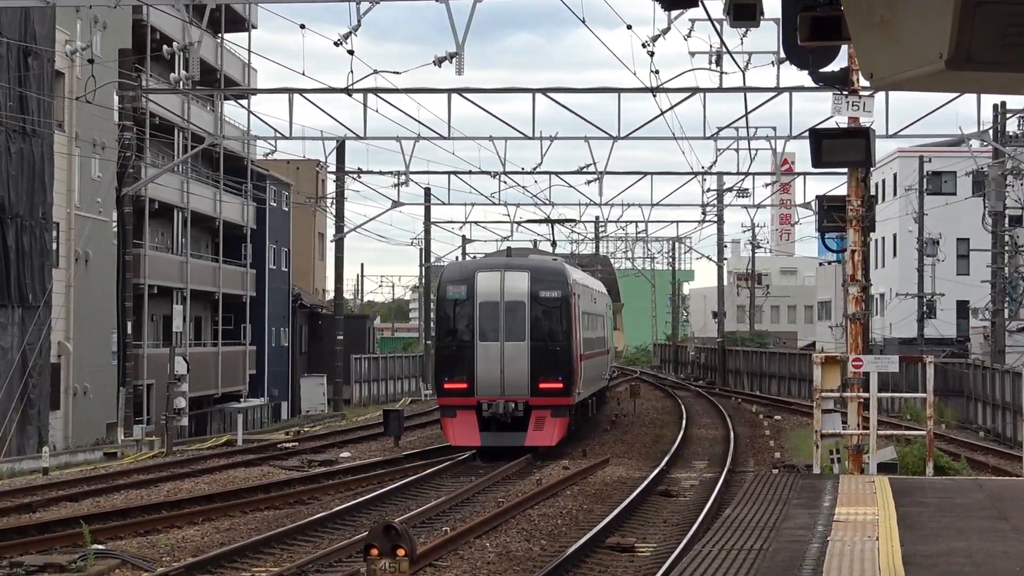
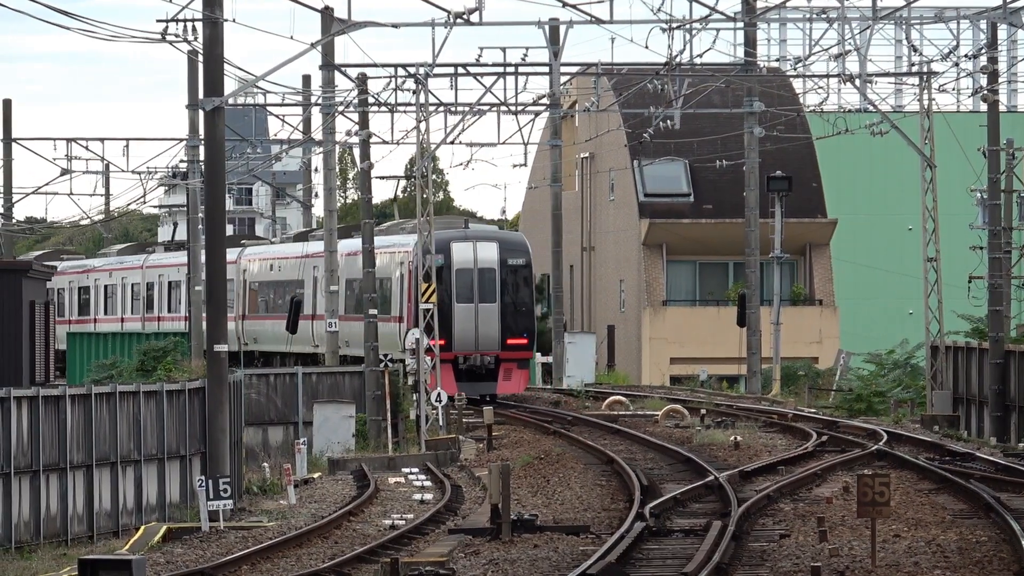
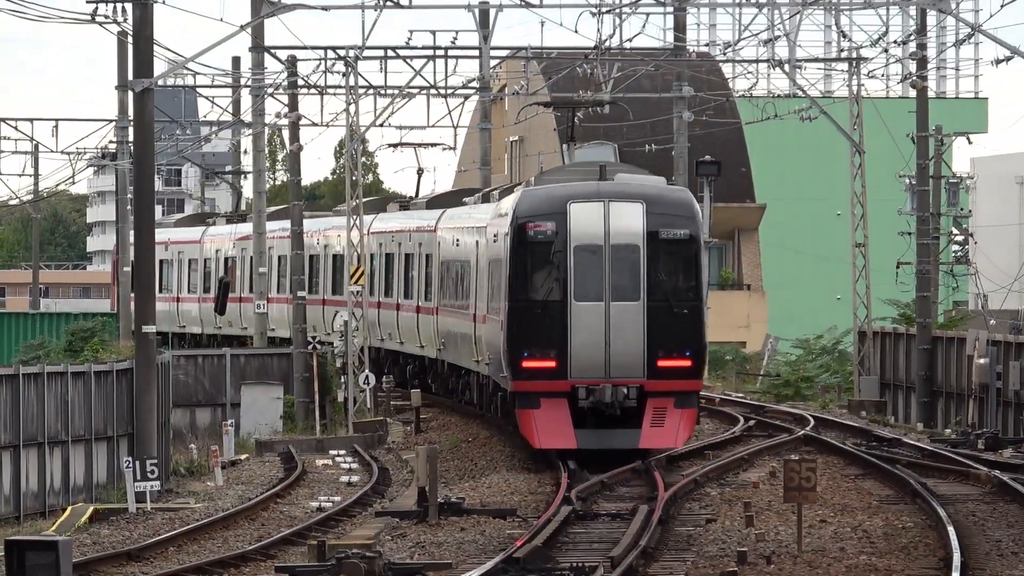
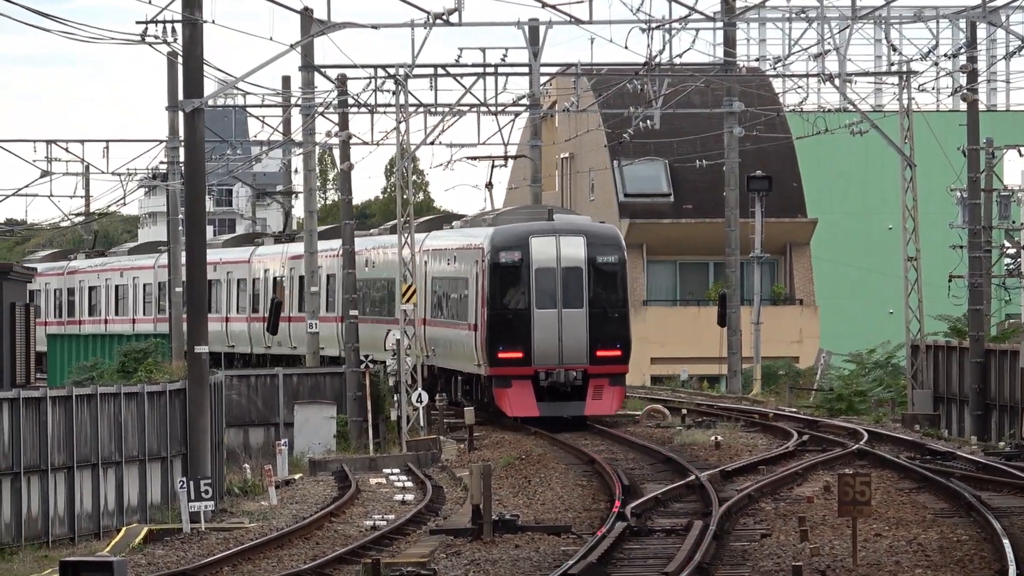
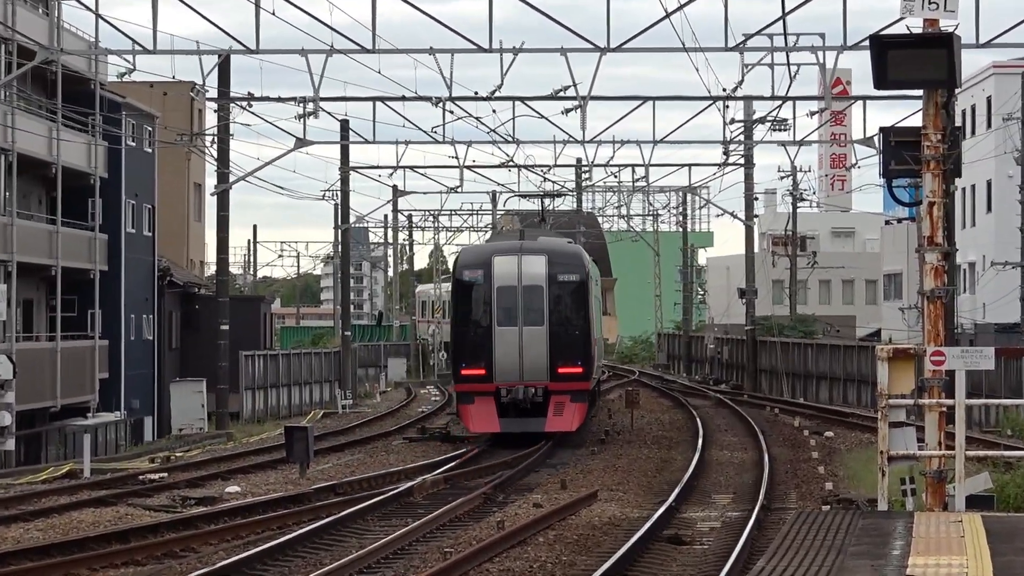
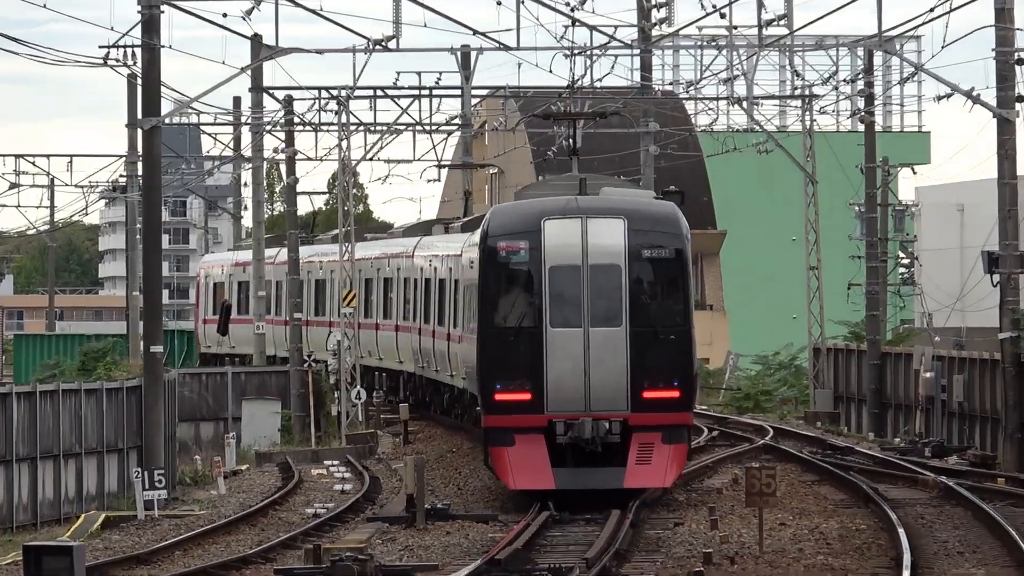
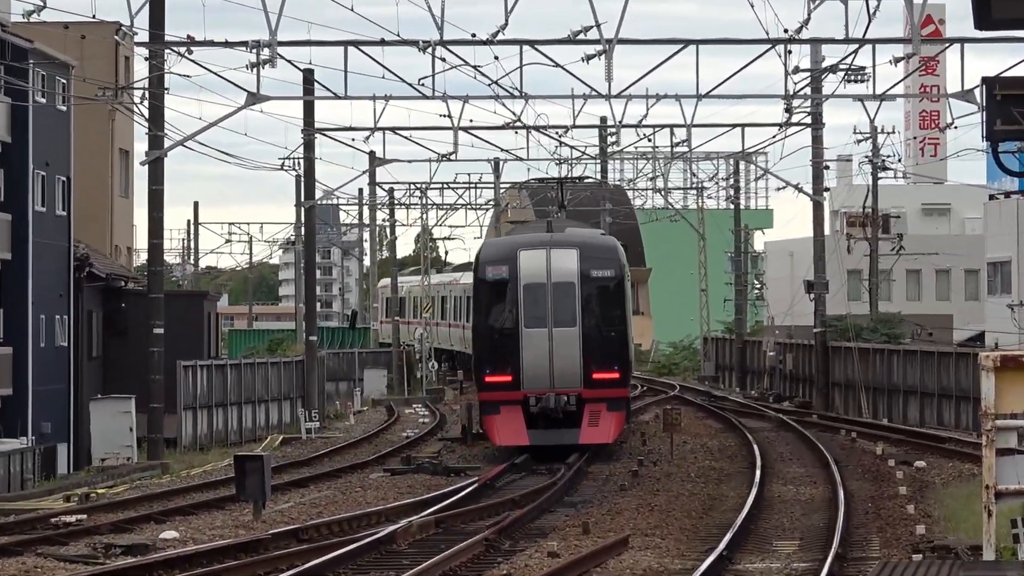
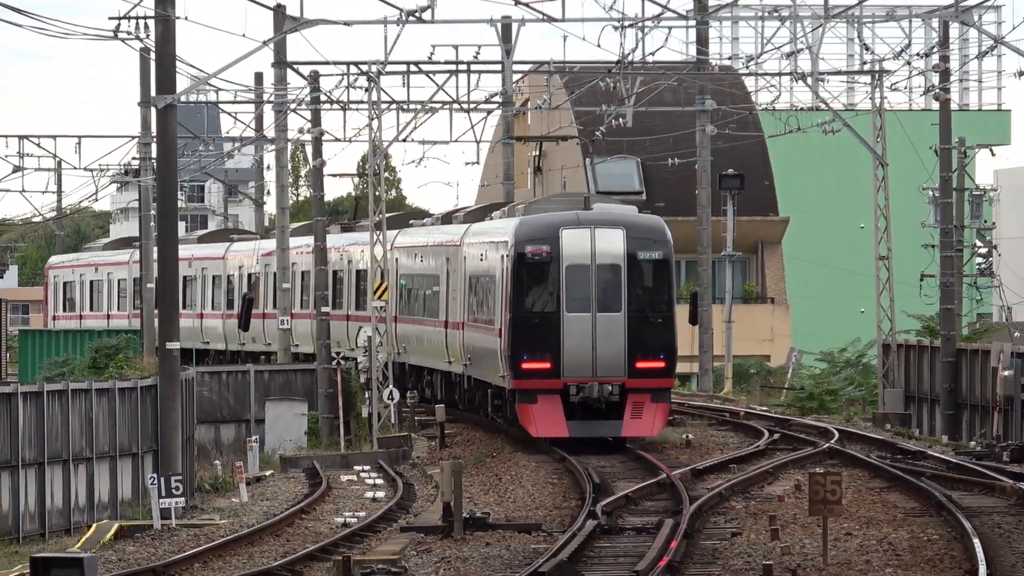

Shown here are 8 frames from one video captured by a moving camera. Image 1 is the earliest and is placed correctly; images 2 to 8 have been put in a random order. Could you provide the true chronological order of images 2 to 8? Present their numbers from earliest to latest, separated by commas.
5, 7, 6, 3, 8, 4, 2
